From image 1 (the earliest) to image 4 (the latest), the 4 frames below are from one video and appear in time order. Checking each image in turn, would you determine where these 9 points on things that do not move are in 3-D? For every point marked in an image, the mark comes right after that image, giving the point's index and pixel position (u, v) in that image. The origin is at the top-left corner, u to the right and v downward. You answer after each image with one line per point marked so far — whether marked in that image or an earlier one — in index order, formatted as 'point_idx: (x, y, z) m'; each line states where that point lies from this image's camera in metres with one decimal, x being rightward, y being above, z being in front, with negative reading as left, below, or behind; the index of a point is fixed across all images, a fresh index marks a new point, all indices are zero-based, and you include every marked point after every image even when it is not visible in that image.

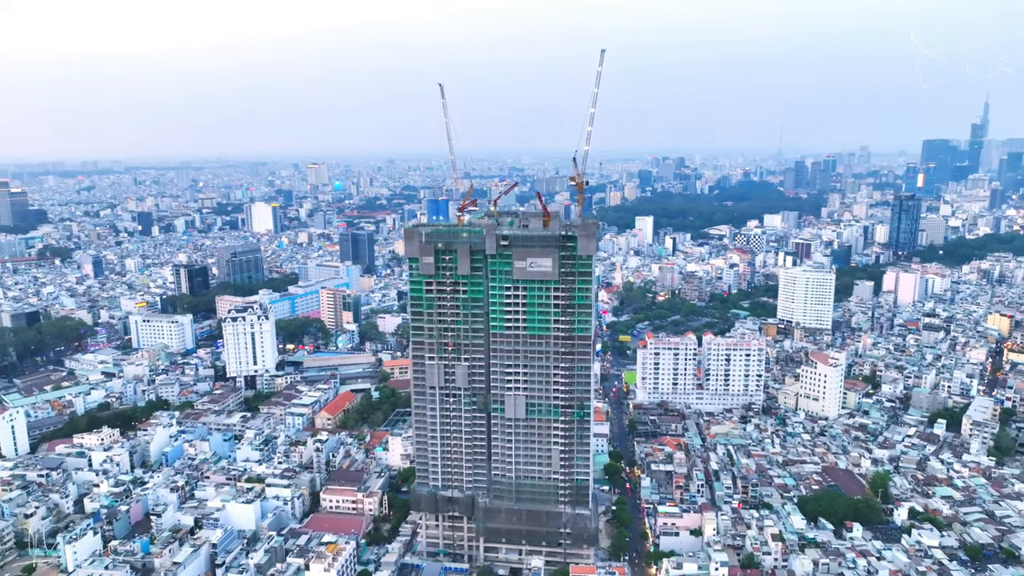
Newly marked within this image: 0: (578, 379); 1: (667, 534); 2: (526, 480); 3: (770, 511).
0: (+1.5, -2.0, +15.6) m
1: (+3.8, -6.0, +17.2) m
2: (+0.3, -4.5, +16.3) m
3: (+6.9, -6.0, +18.8) m
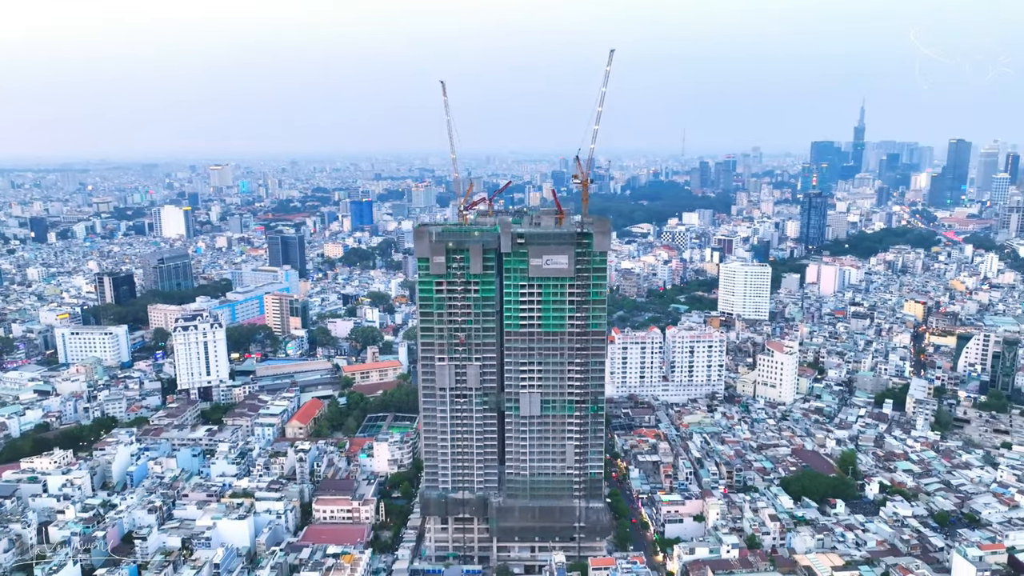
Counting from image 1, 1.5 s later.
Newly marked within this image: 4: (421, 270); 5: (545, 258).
0: (+1.8, -2.0, +15.8) m
1: (+4.0, -5.9, +17.7) m
2: (+0.7, -4.4, +16.3) m
3: (+6.9, -5.8, +19.7) m
4: (-2.1, +0.4, +15.8) m
5: (+0.7, +0.6, +15.2) m
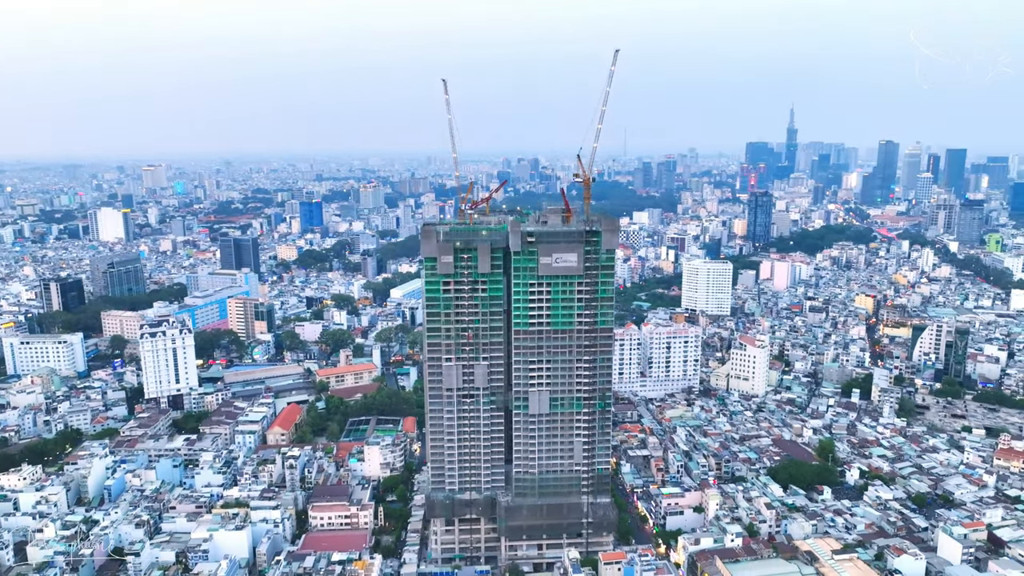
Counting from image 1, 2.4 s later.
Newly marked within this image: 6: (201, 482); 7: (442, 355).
0: (+2.0, -1.9, +15.9) m
1: (+4.1, -5.8, +18.1) m
2: (+0.8, -4.4, +16.4) m
3: (+6.8, -5.6, +20.3) m
4: (-1.9, +0.4, +15.6) m
5: (+0.9, +0.7, +15.3) m
6: (-8.8, -5.5, +19.7) m
7: (-1.6, -1.5, +16.0) m
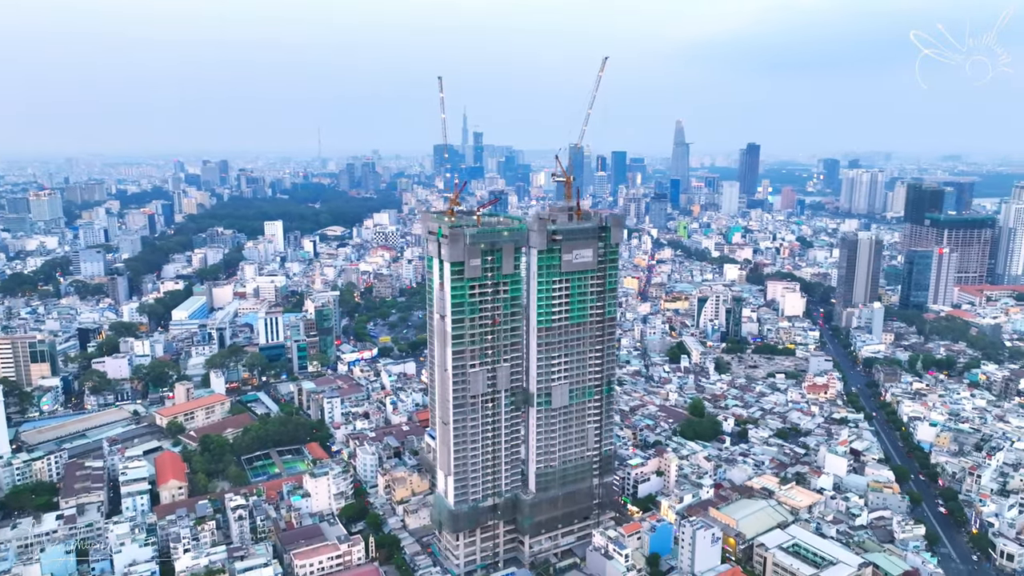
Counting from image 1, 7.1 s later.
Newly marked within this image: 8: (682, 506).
0: (+2.3, -1.7, +17.0) m
1: (+3.6, -5.5, +19.9) m
2: (+1.3, -4.3, +16.9) m
3: (+5.1, -5.2, +23.0) m
4: (-1.3, +0.3, +15.0) m
5: (+1.4, +0.8, +15.9) m
6: (-8.7, -6.2, +15.9) m
7: (-1.0, -1.6, +15.5) m
8: (+4.5, -5.7, +18.4) m
